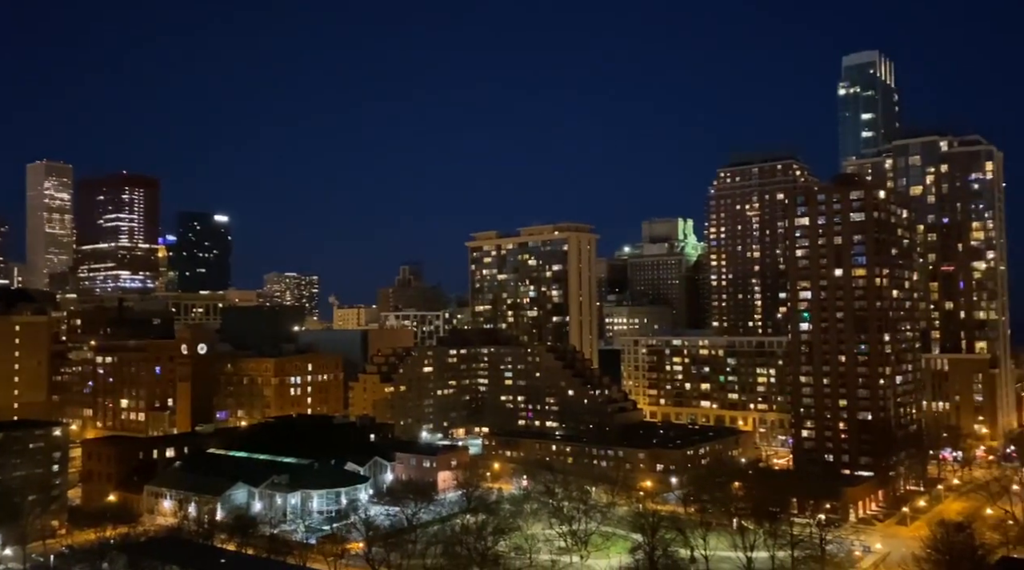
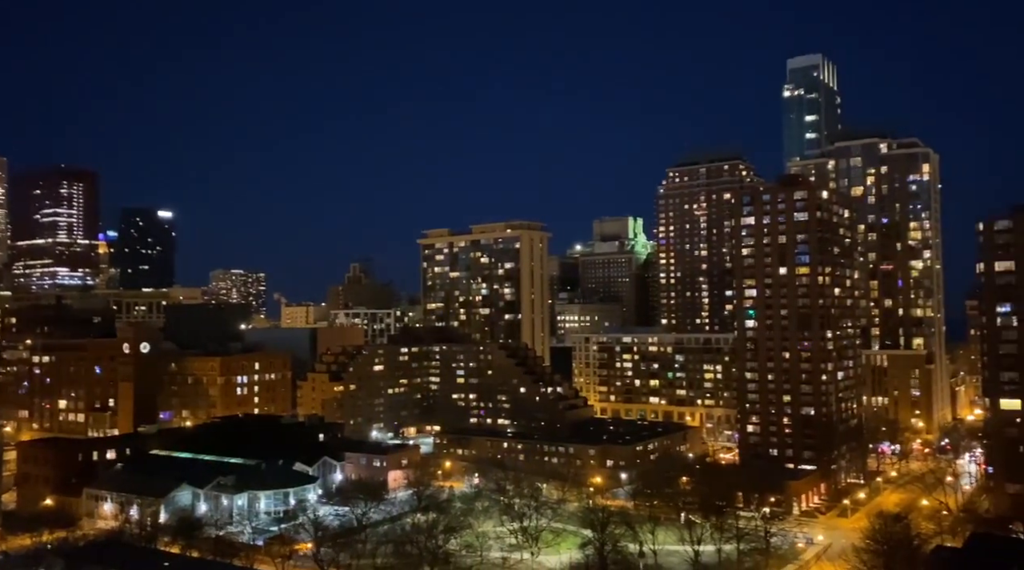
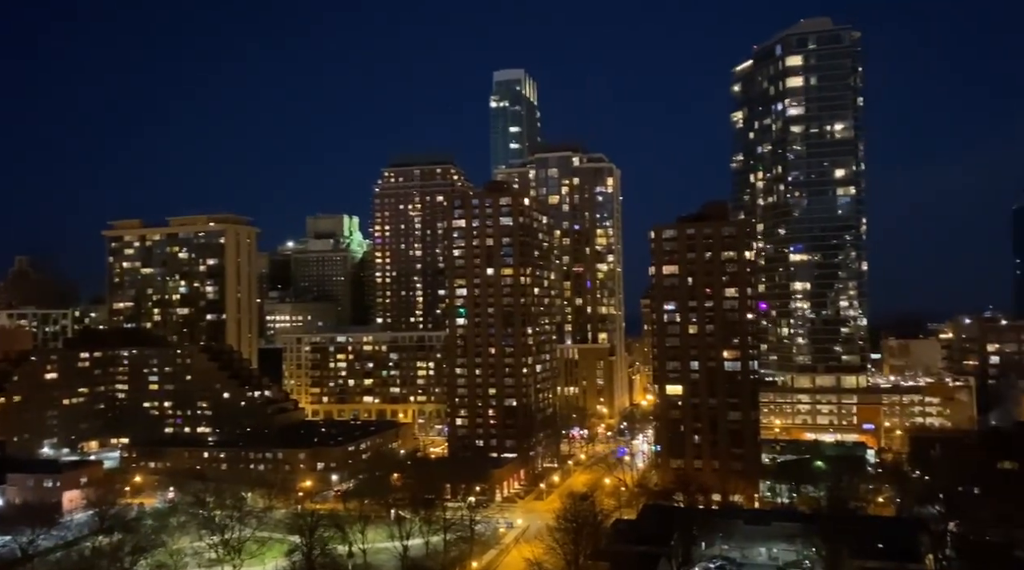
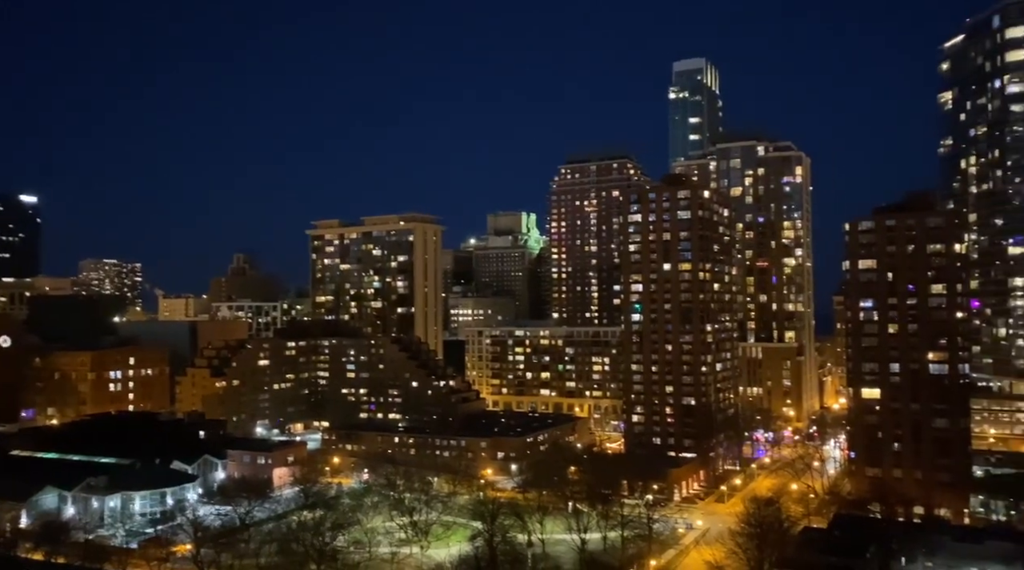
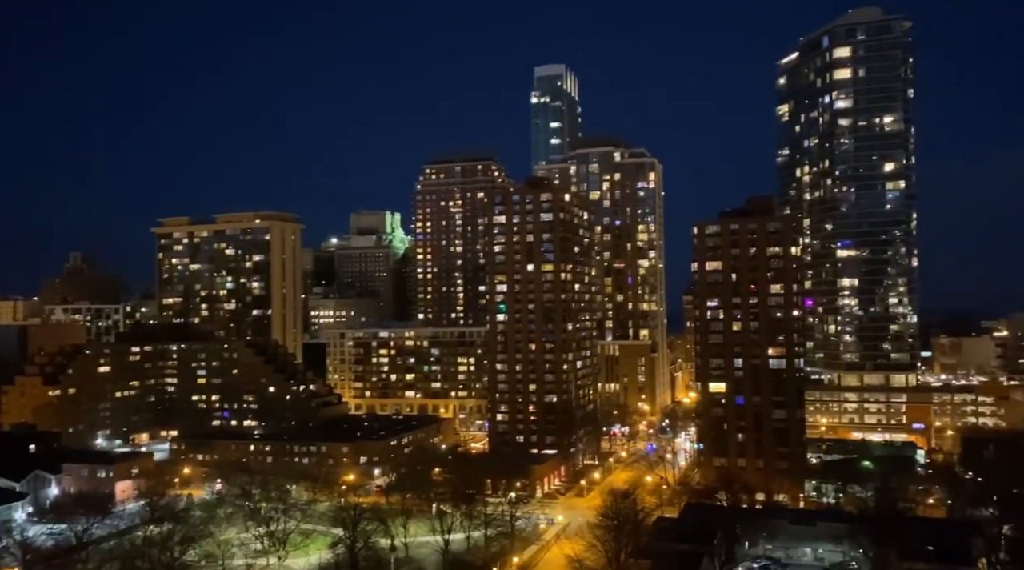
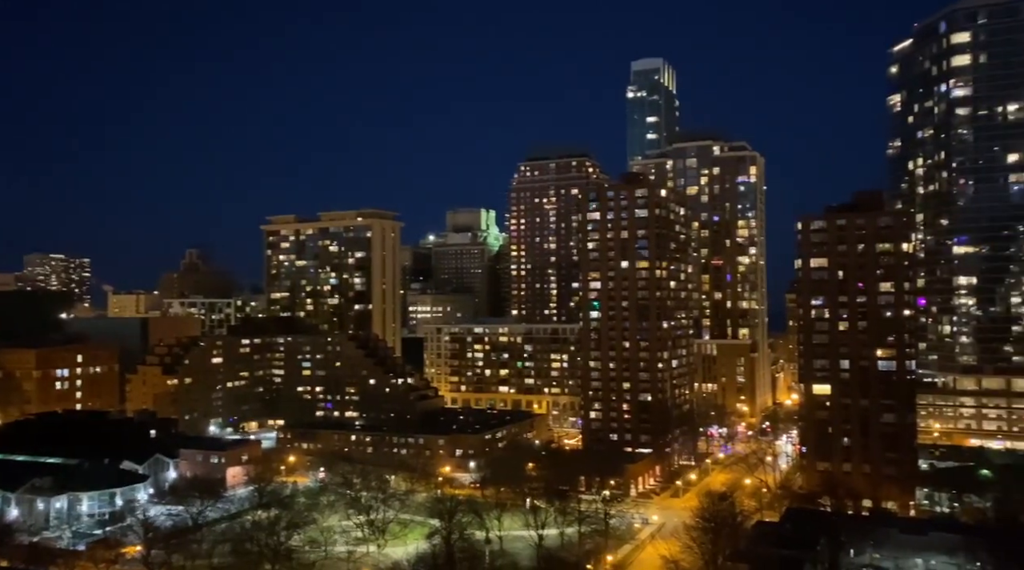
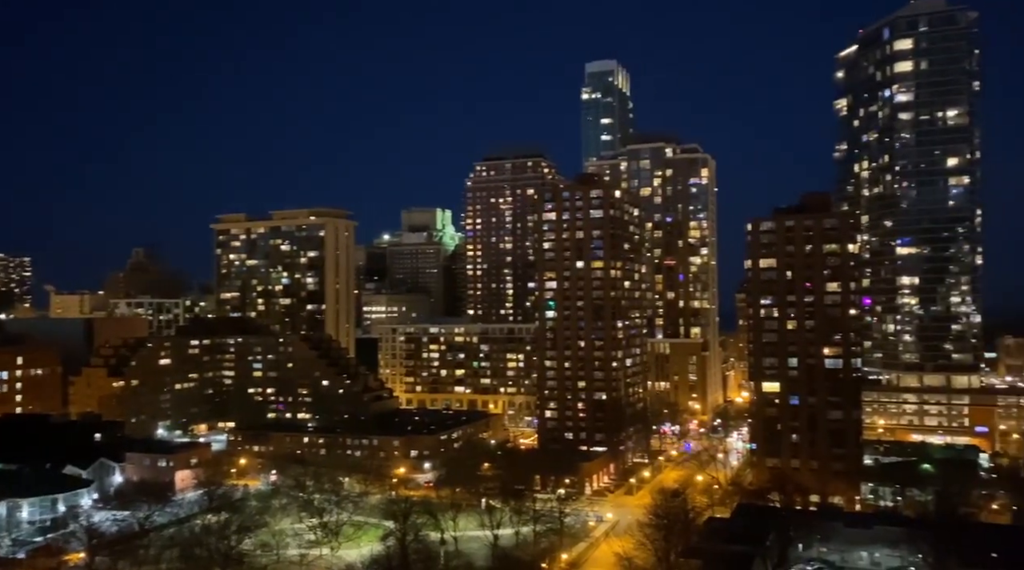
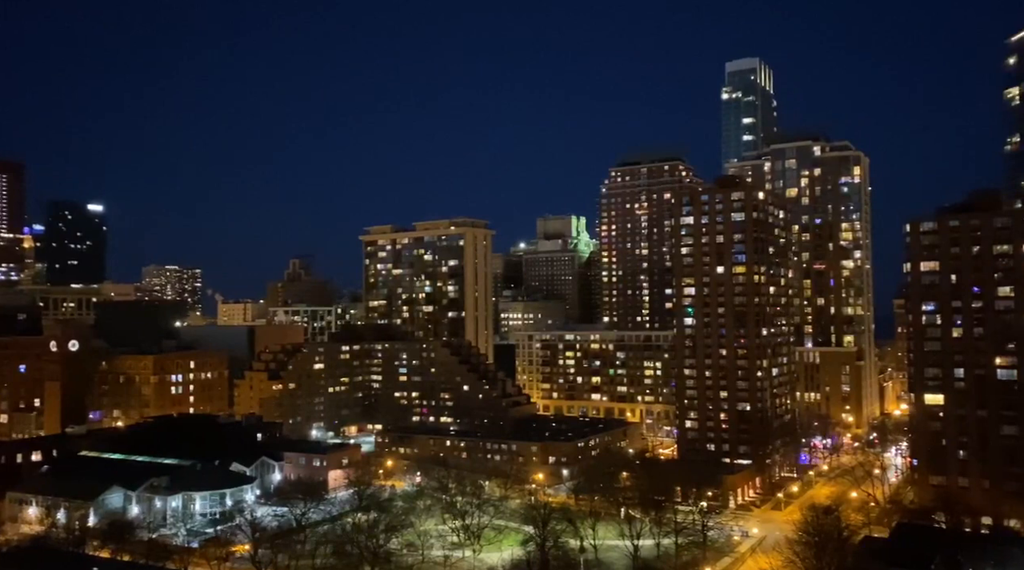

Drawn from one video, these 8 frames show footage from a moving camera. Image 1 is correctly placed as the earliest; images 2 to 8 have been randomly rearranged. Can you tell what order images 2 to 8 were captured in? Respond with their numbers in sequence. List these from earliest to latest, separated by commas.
2, 8, 4, 6, 7, 5, 3
